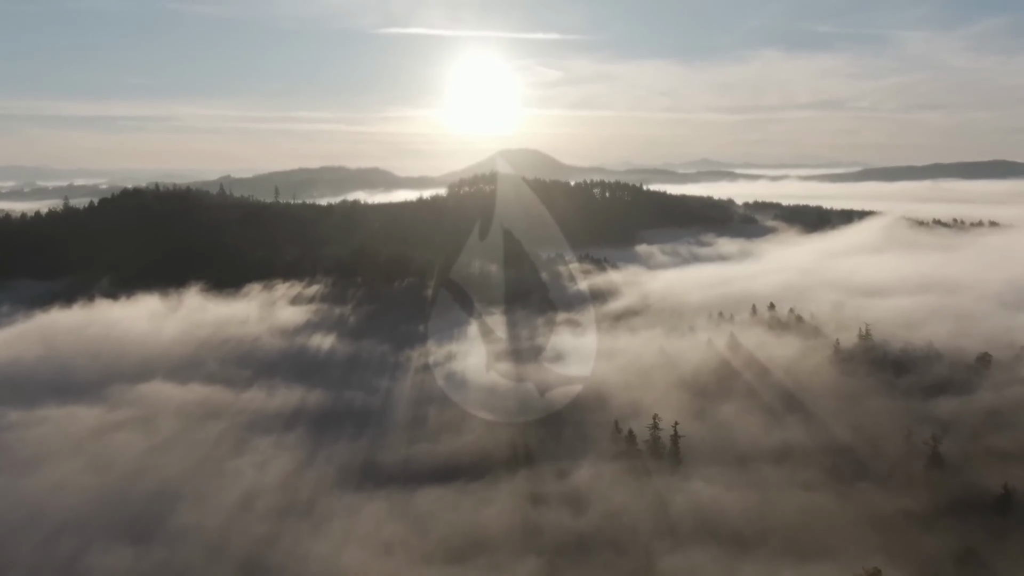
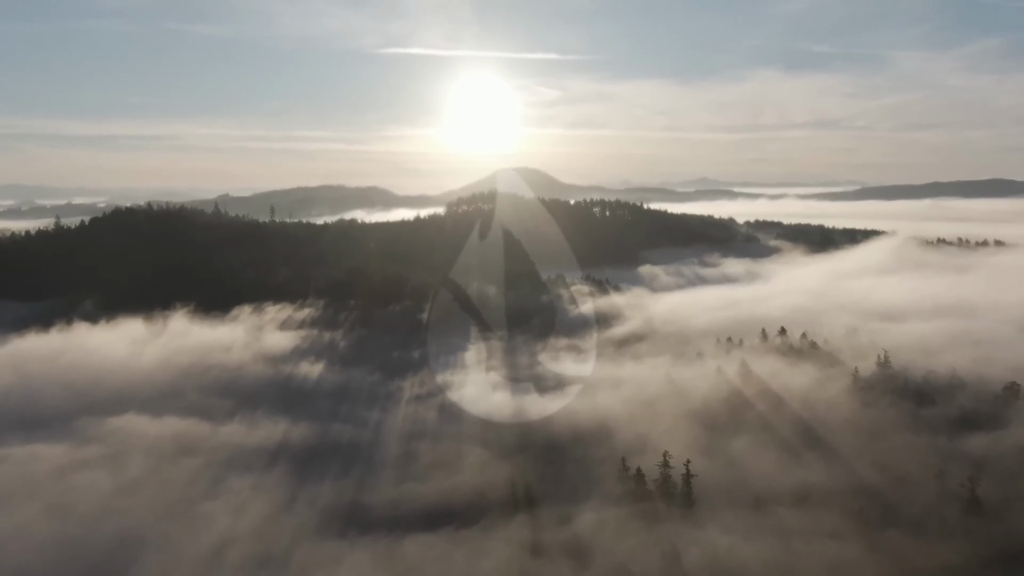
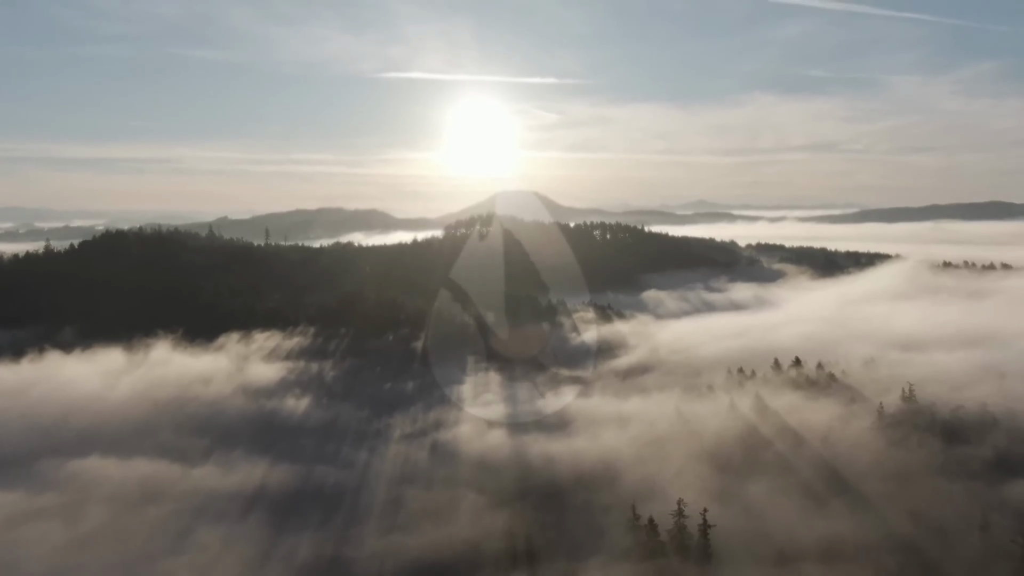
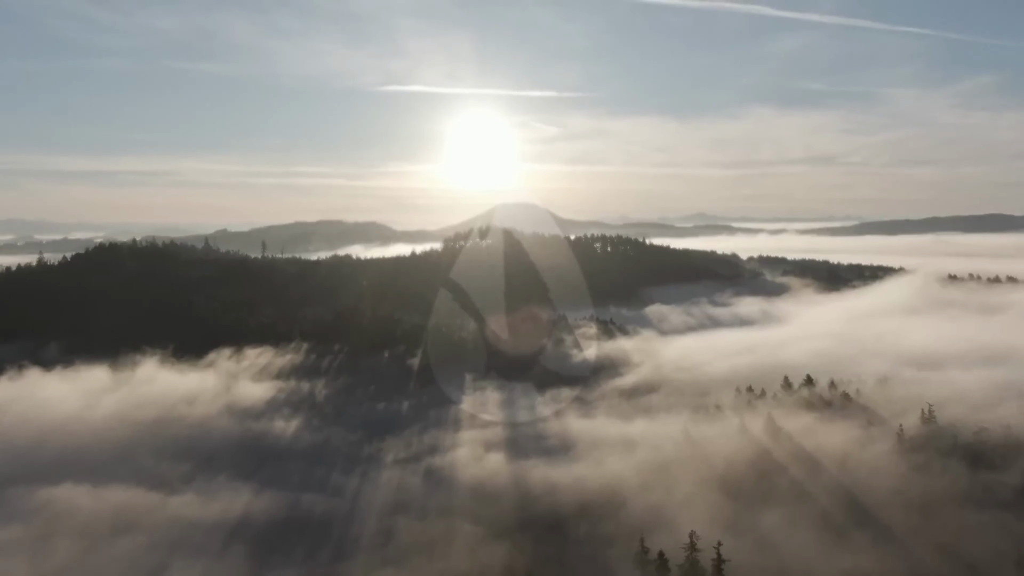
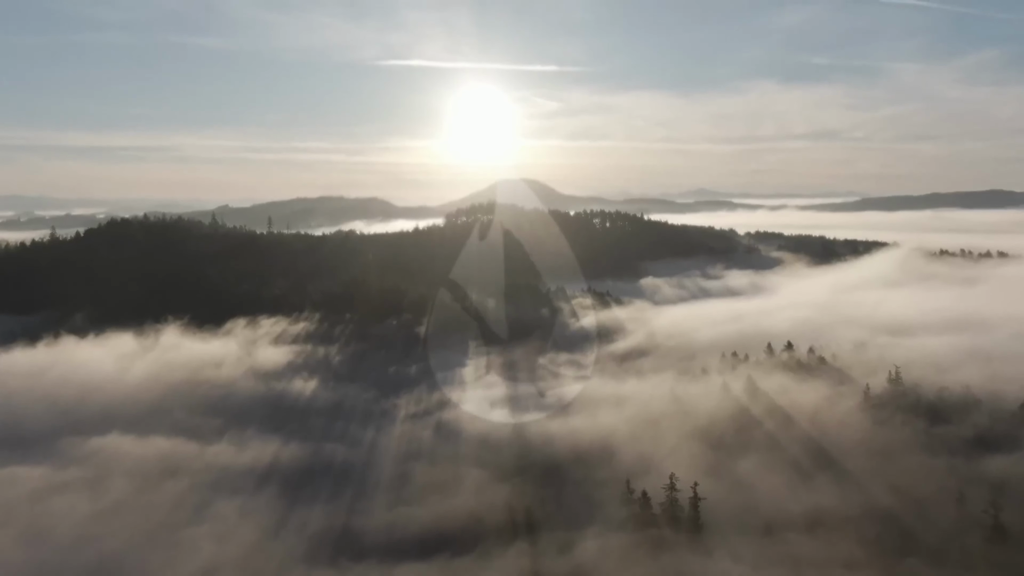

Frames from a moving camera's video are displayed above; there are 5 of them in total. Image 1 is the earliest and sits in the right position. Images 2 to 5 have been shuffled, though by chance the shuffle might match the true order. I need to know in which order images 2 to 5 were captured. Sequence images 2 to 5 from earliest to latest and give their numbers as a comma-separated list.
2, 5, 3, 4
